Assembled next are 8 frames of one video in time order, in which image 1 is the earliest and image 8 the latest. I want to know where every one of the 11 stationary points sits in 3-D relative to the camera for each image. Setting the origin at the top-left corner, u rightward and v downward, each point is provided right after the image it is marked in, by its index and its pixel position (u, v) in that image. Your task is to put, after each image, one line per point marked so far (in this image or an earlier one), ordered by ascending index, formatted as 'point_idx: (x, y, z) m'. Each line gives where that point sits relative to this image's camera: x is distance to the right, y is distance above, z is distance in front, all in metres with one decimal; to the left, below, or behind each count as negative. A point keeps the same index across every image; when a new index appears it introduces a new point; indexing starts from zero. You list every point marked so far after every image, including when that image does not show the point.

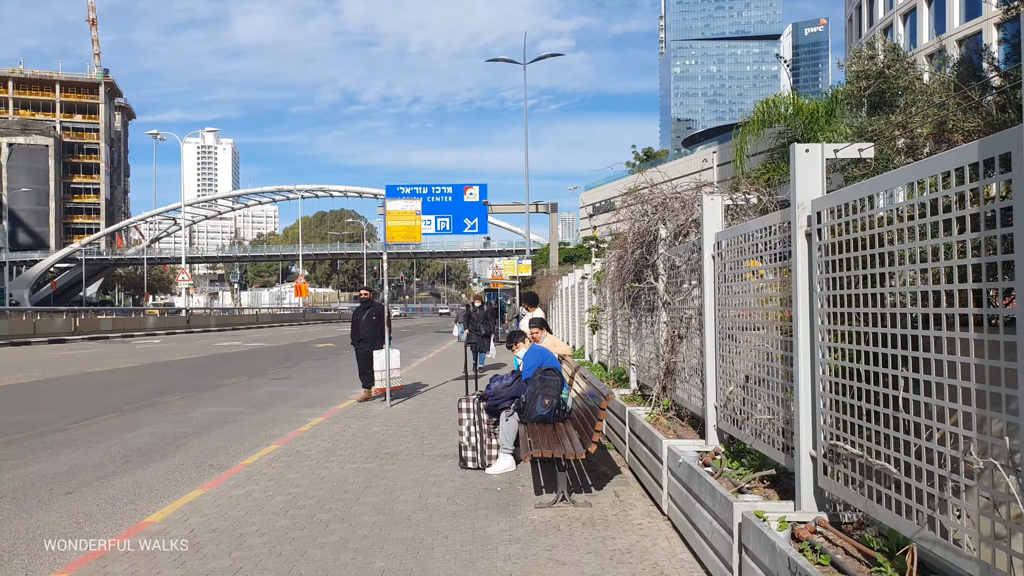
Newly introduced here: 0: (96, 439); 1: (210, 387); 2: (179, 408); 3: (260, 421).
0: (-5.6, -2.0, +10.8) m
1: (-6.7, -2.2, +17.8) m
2: (-5.8, -2.1, +14.0) m
3: (-4.1, -2.2, +13.0) m
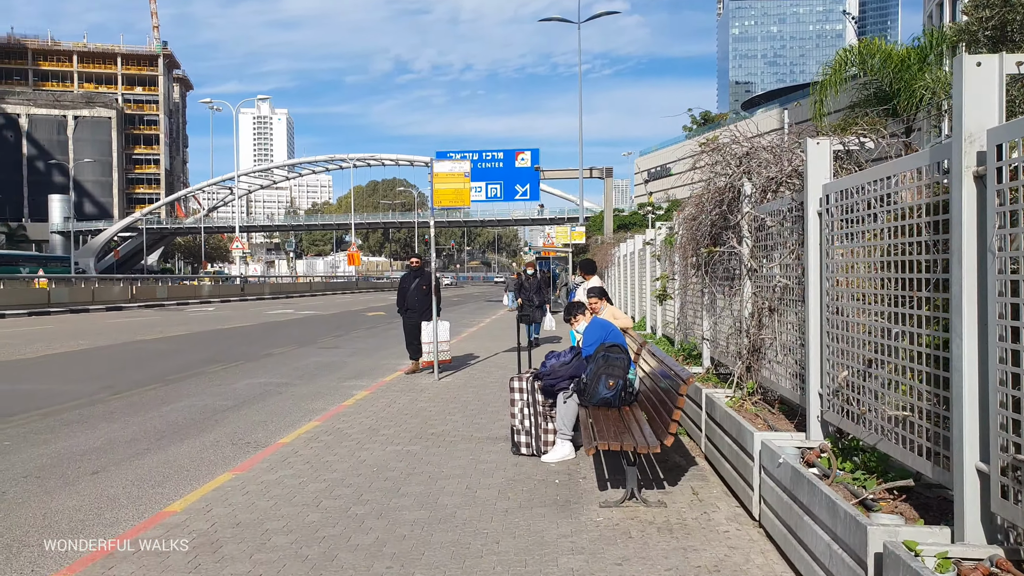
0: (-4.9, -1.6, +10.3) m
1: (-5.5, -1.5, +17.4) m
2: (-4.9, -1.6, +13.6) m
3: (-3.2, -1.6, +12.5) m
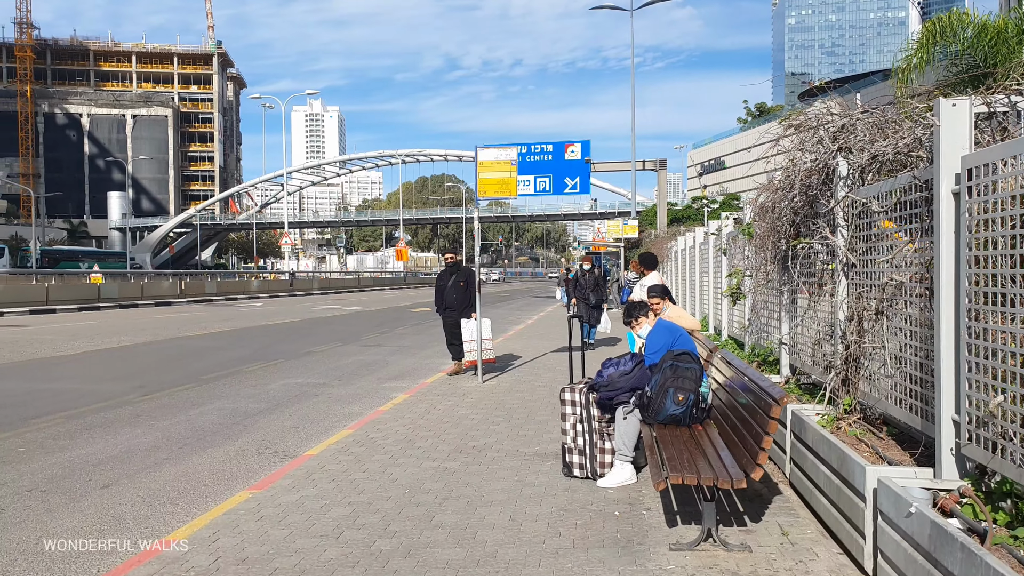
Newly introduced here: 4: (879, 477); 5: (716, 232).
0: (-4.3, -1.6, +9.7) m
1: (-4.5, -1.4, +16.8) m
2: (-4.1, -1.5, +13.0) m
3: (-2.5, -1.6, +11.8) m
4: (+1.8, -0.9, +3.8) m
5: (+3.0, +0.8, +11.7) m
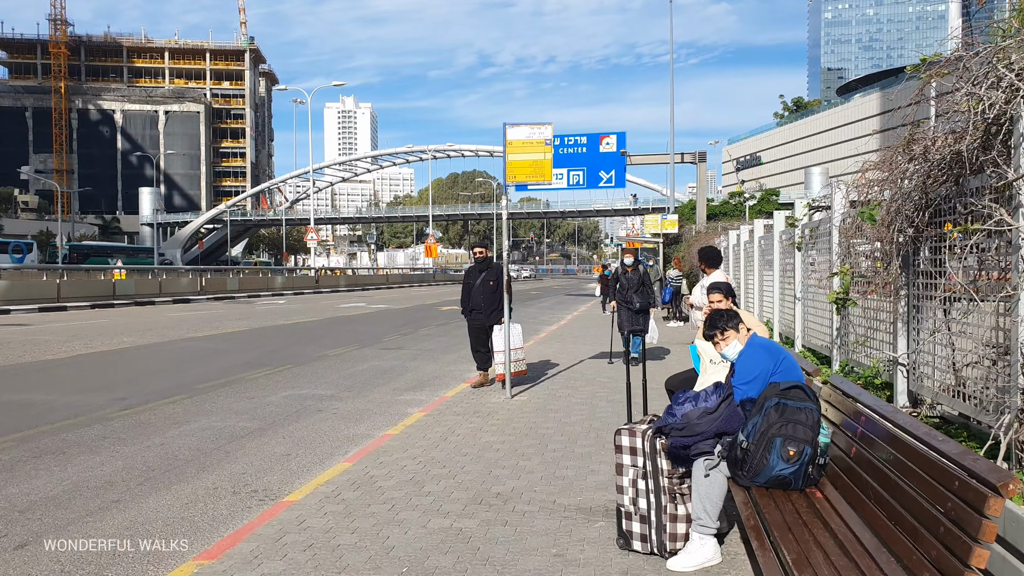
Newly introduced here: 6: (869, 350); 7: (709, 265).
0: (-3.9, -1.6, +8.3) m
1: (-3.9, -1.4, +15.4) m
2: (-3.6, -1.5, +11.5) m
3: (-2.1, -1.6, +10.3) m
4: (+1.9, -0.9, +2.1) m
5: (+3.4, +0.8, +9.9) m
6: (+2.9, -0.5, +6.3) m
7: (+2.0, +0.3, +8.4) m
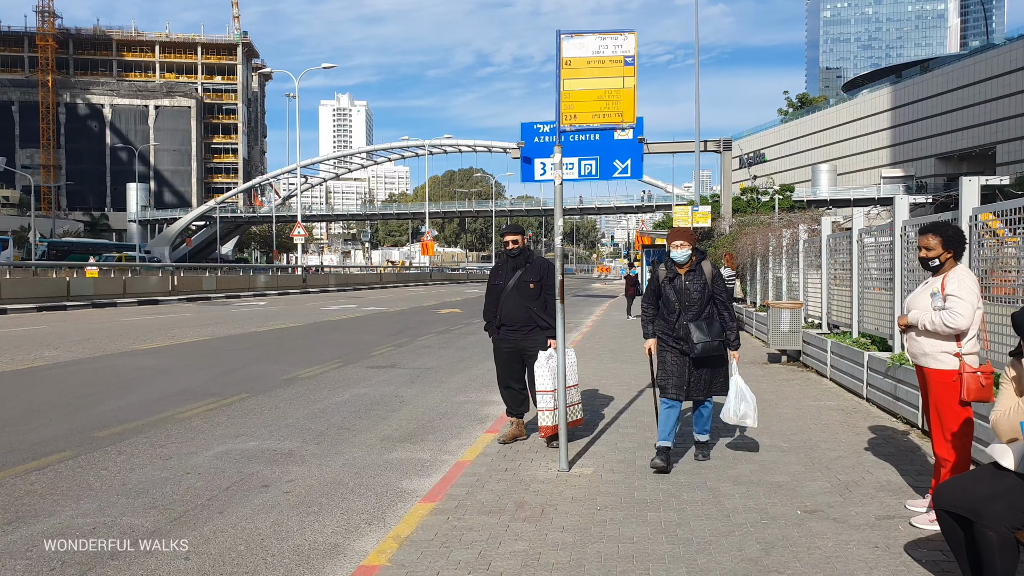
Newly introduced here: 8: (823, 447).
0: (-3.5, -1.6, +4.6) m
1: (-3.5, -1.4, +11.7) m
2: (-3.2, -1.5, +7.8) m
3: (-1.6, -1.6, +6.6) m
4: (+2.4, -1.0, -1.5) m
5: (+3.9, +0.8, +6.3) m
6: (+3.3, -0.6, +2.6) m
7: (+2.5, +0.2, +4.7) m
8: (+2.6, -1.4, +6.8) m
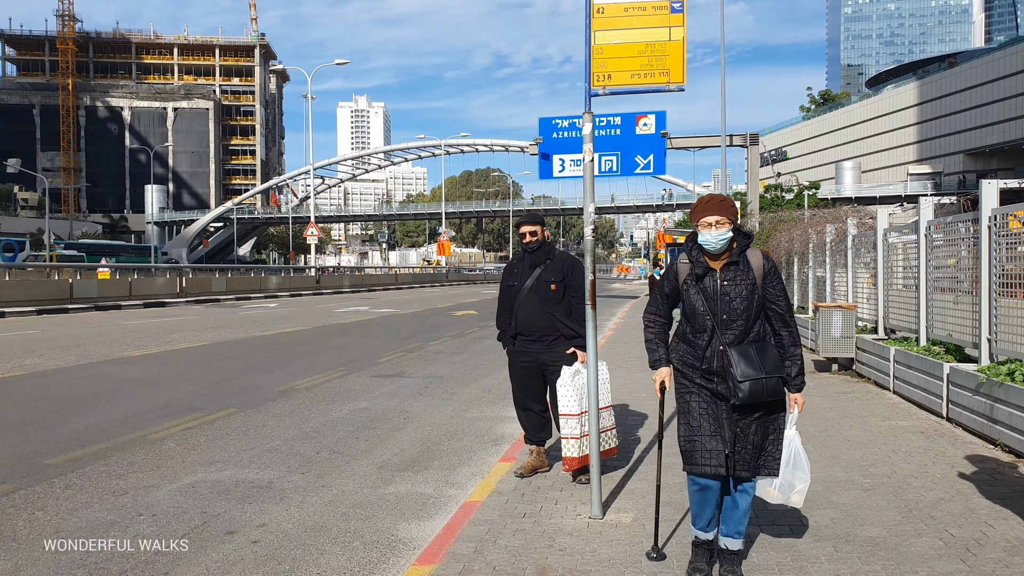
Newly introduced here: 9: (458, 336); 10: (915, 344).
0: (-3.4, -1.6, +3.5) m
1: (-3.2, -1.4, +10.5) m
2: (-3.0, -1.5, +6.7) m
3: (-1.5, -1.6, +5.4) m
4: (+2.3, -1.0, -2.8) m
5: (+4.0, +0.8, +5.0) m
6: (+3.4, -0.6, +1.4) m
7: (+2.6, +0.2, +3.4) m
8: (+2.8, -1.4, +5.5) m
9: (-1.3, -1.2, +19.6) m
10: (+4.8, -0.7, +9.6) m
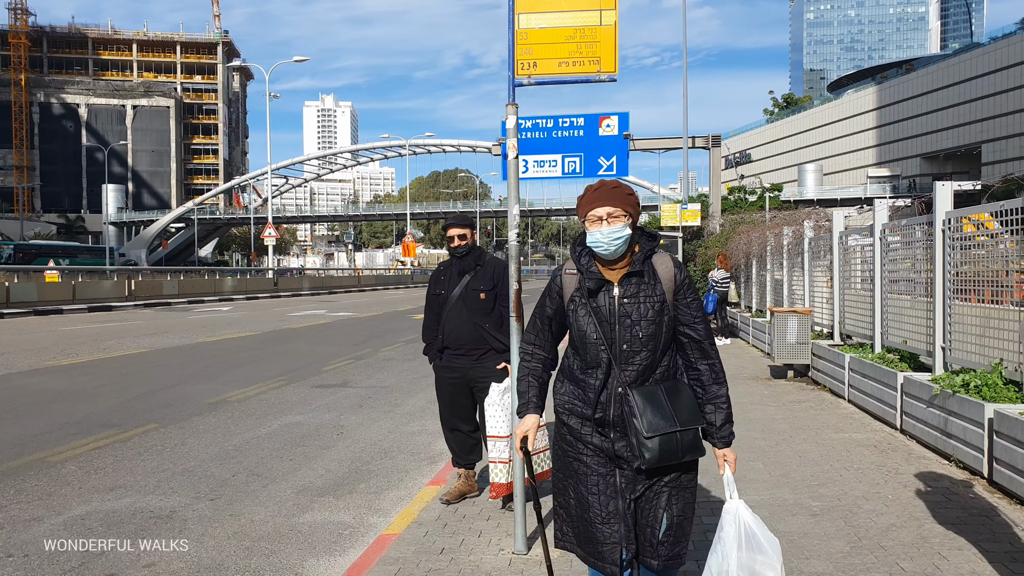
0: (-3.8, -1.7, +2.8) m
1: (-3.9, -1.5, +9.9) m
2: (-3.6, -1.6, +6.0) m
3: (-2.0, -1.7, +4.8) m
4: (+2.1, -1.1, -3.2) m
5: (+3.5, +0.7, +4.6) m
6: (+3.0, -0.6, +1.0) m
7: (+2.1, +0.1, +3.0) m
8: (+2.3, -1.4, +5.1) m
9: (-2.4, -1.3, +19.0) m
10: (+4.2, -0.7, +9.3) m
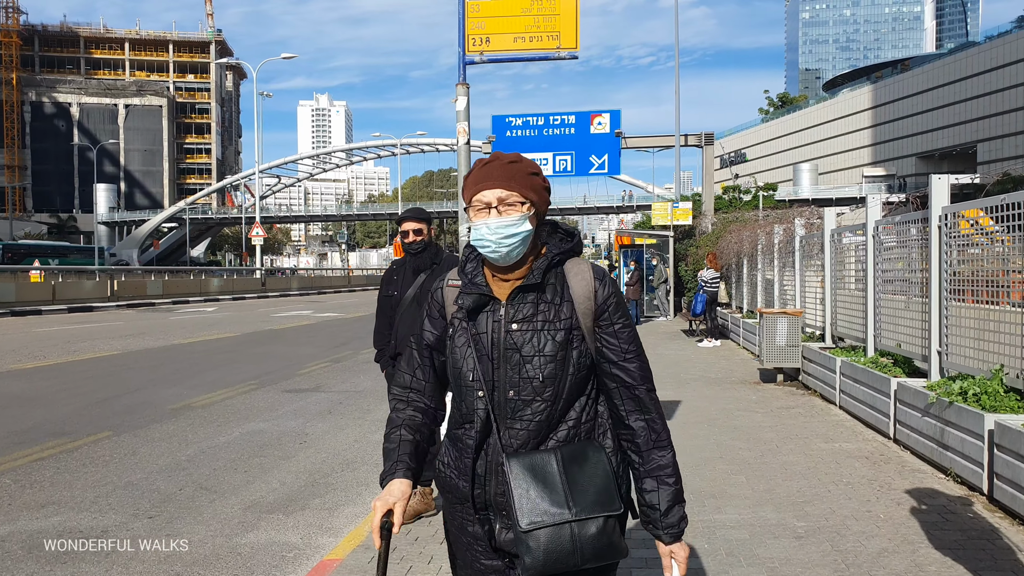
0: (-4.1, -1.7, +2.3) m
1: (-4.2, -1.5, +9.4) m
2: (-3.8, -1.6, +5.6) m
3: (-2.3, -1.7, +4.4) m
4: (+1.9, -1.1, -3.6) m
5: (+3.2, +0.7, +4.2) m
6: (+2.8, -0.6, +0.6) m
7: (+1.9, +0.1, +2.6) m
8: (+2.0, -1.4, +4.7) m
9: (-2.7, -1.3, +18.5) m
10: (+3.9, -0.7, +8.8) m
